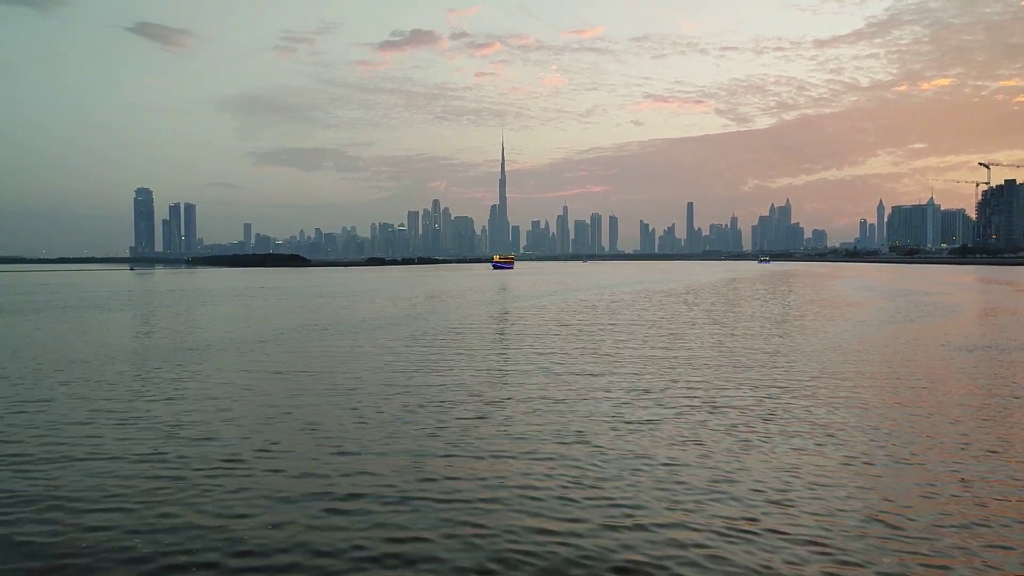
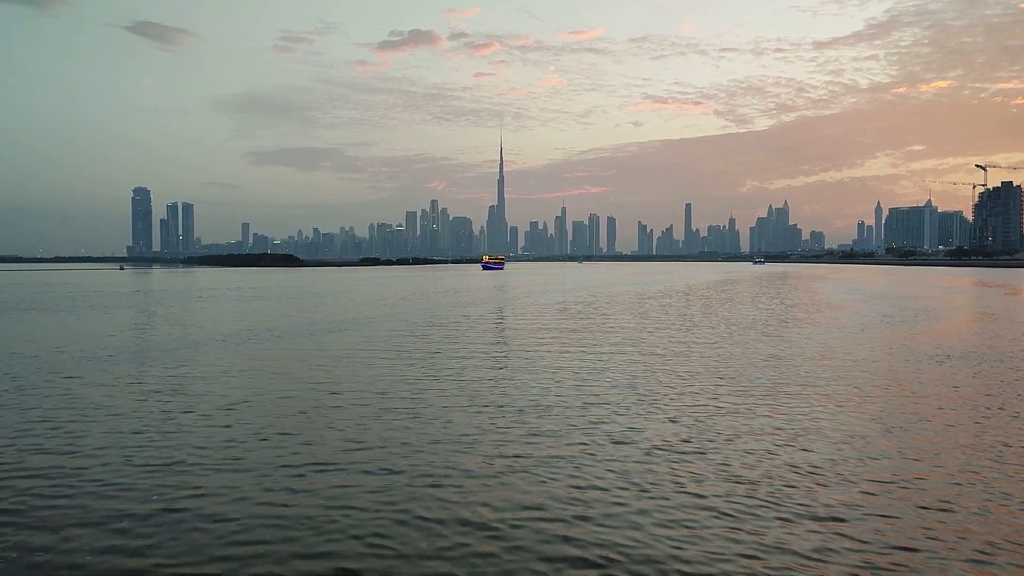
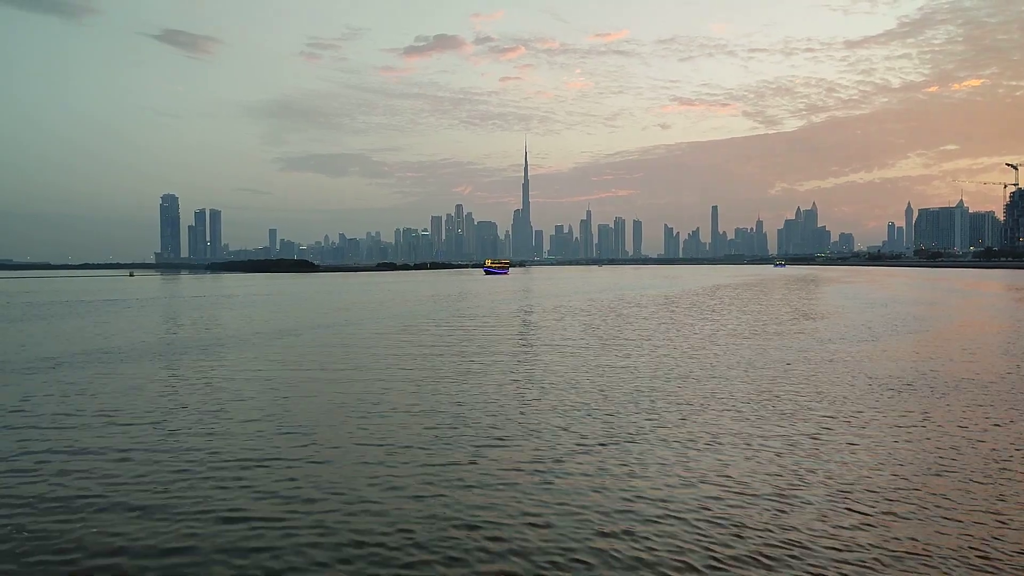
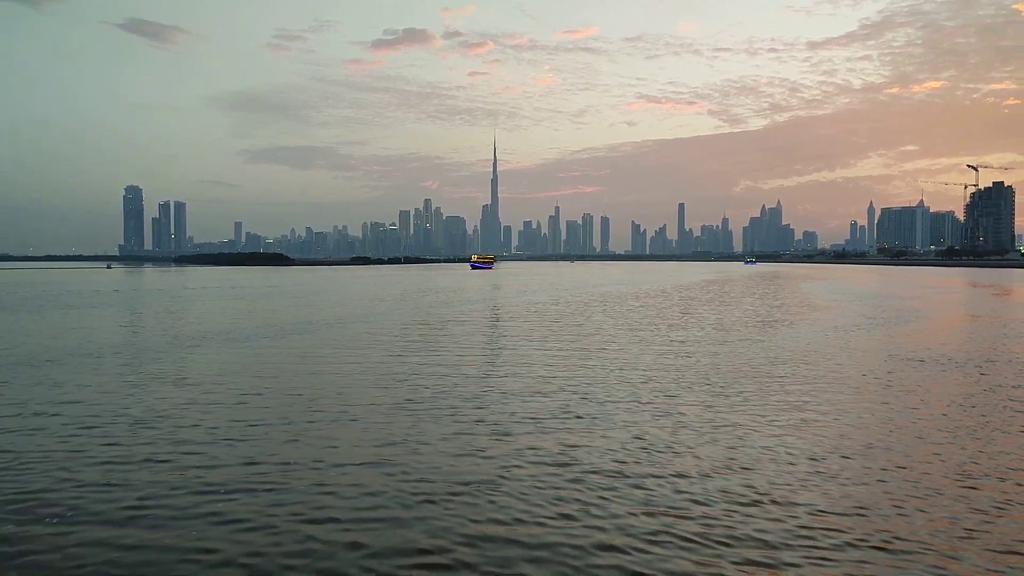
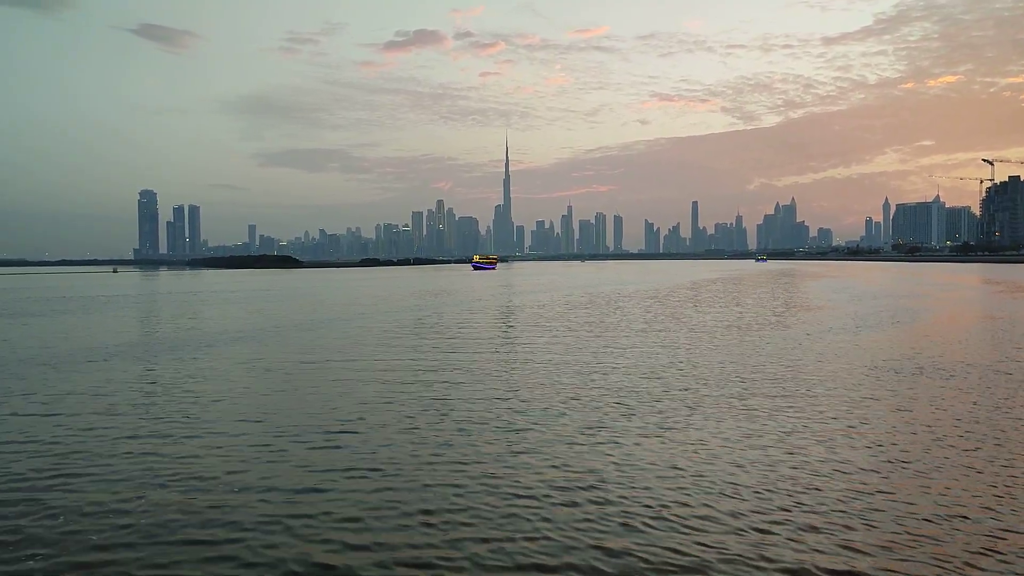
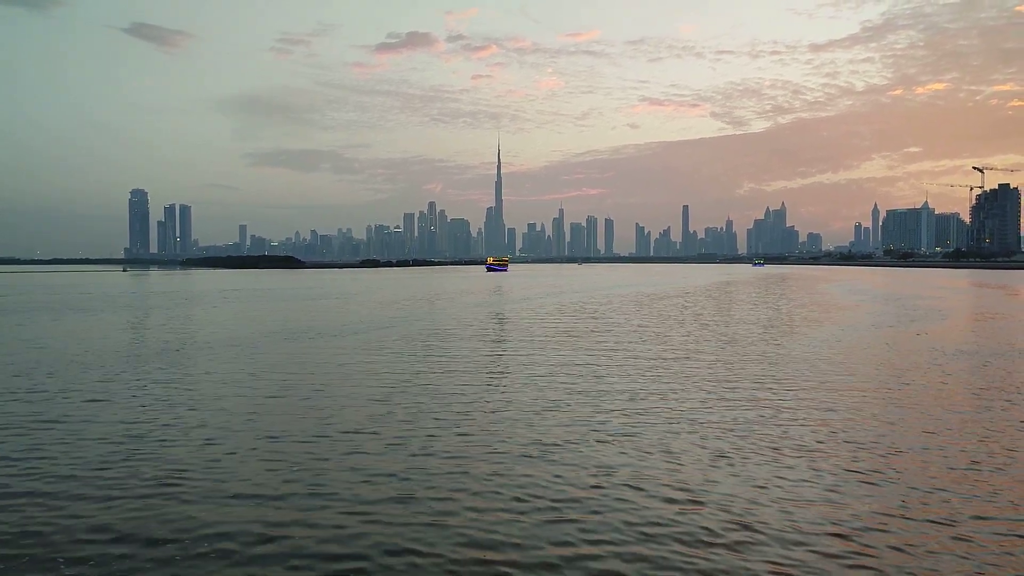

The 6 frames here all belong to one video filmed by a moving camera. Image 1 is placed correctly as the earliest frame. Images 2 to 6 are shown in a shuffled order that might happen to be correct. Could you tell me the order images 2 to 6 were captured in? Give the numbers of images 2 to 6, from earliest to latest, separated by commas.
6, 2, 4, 5, 3
